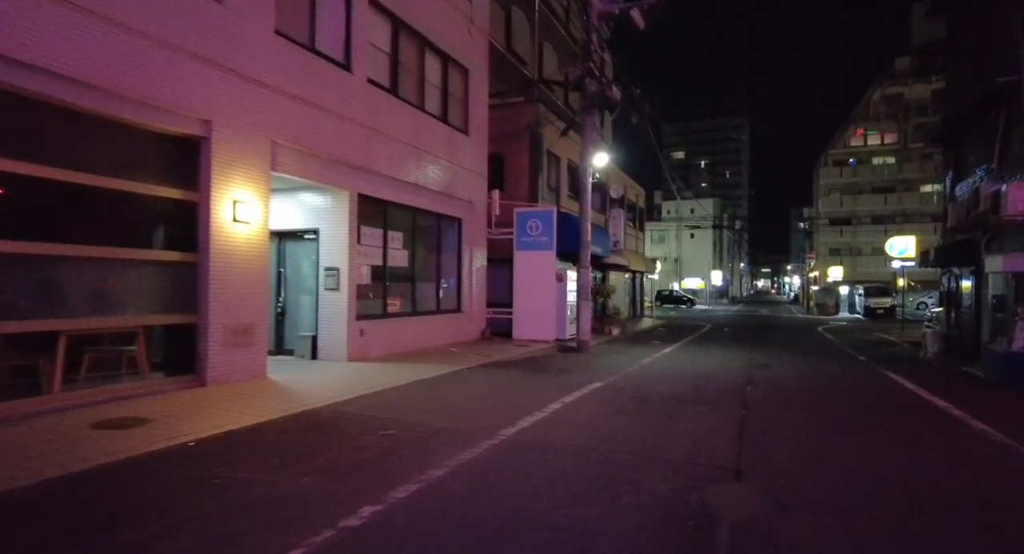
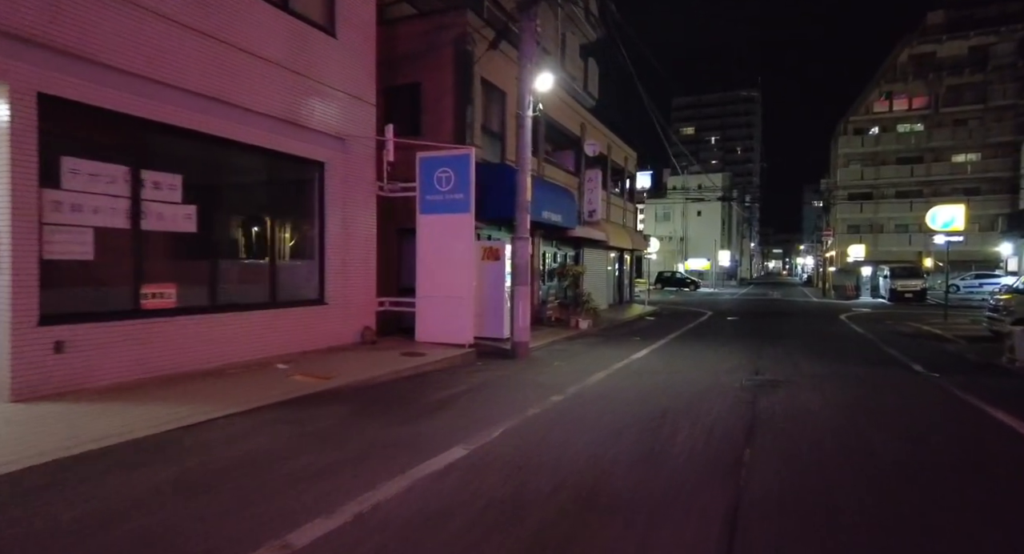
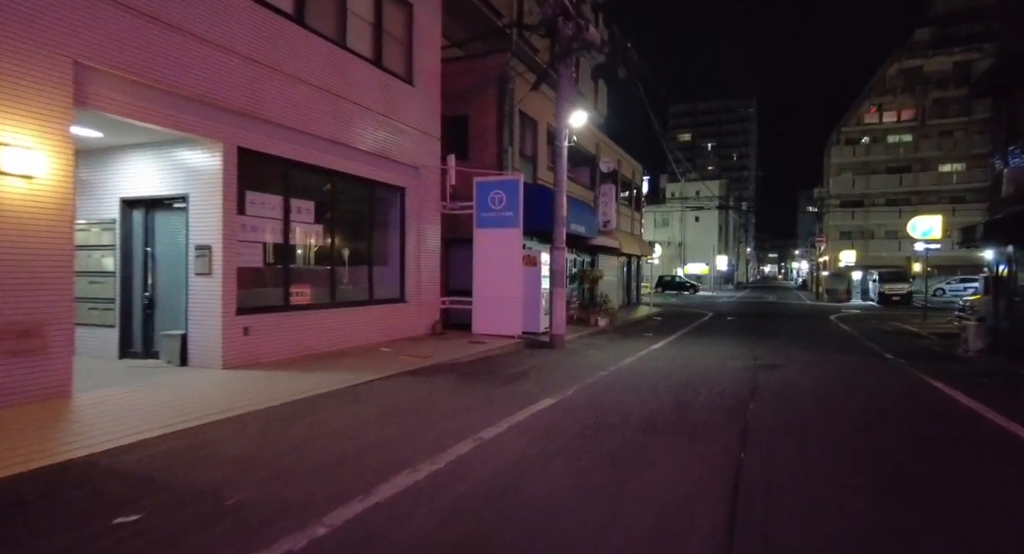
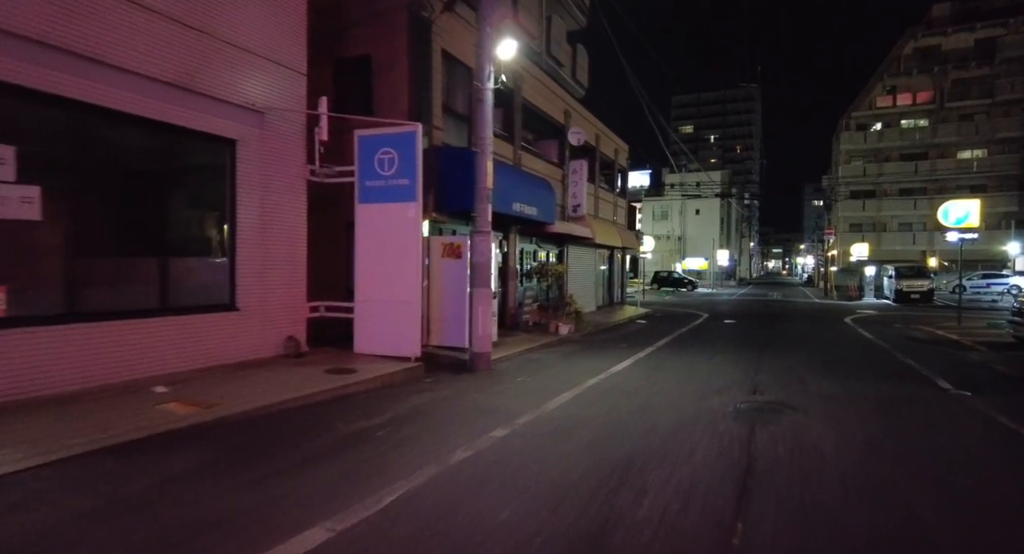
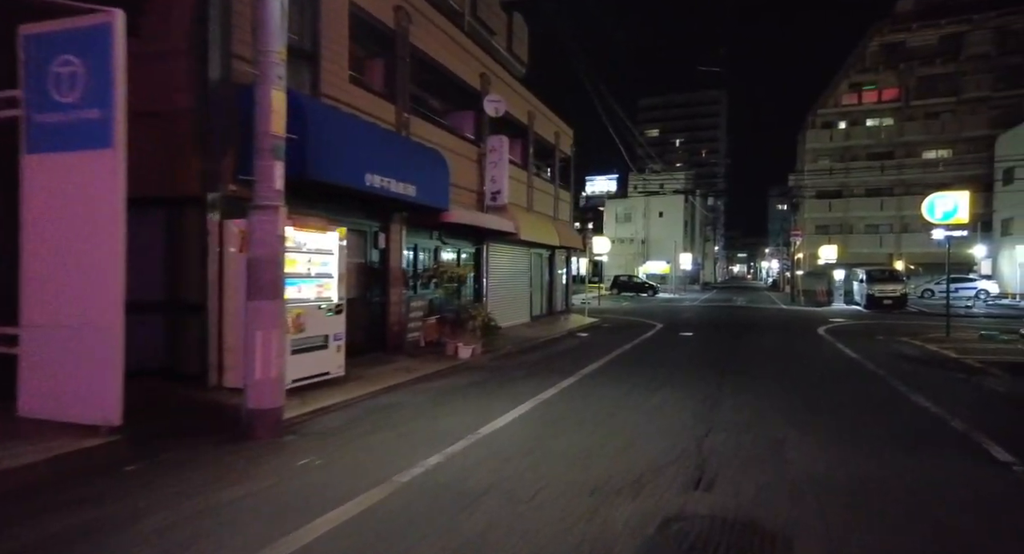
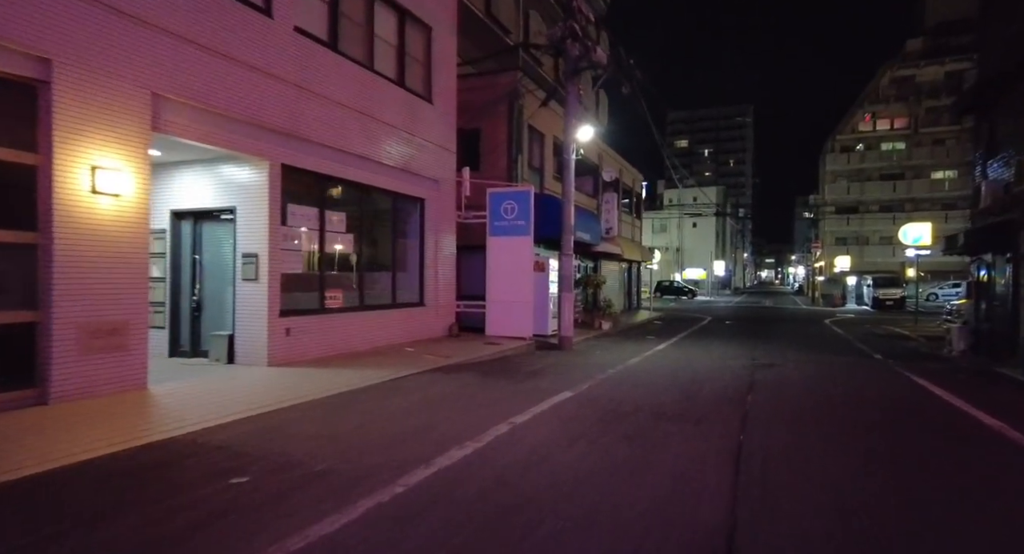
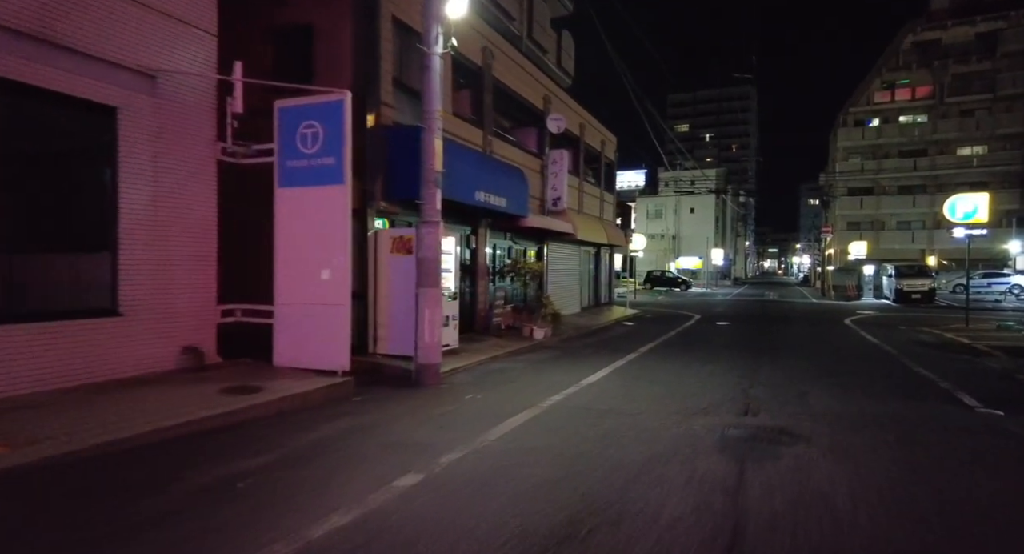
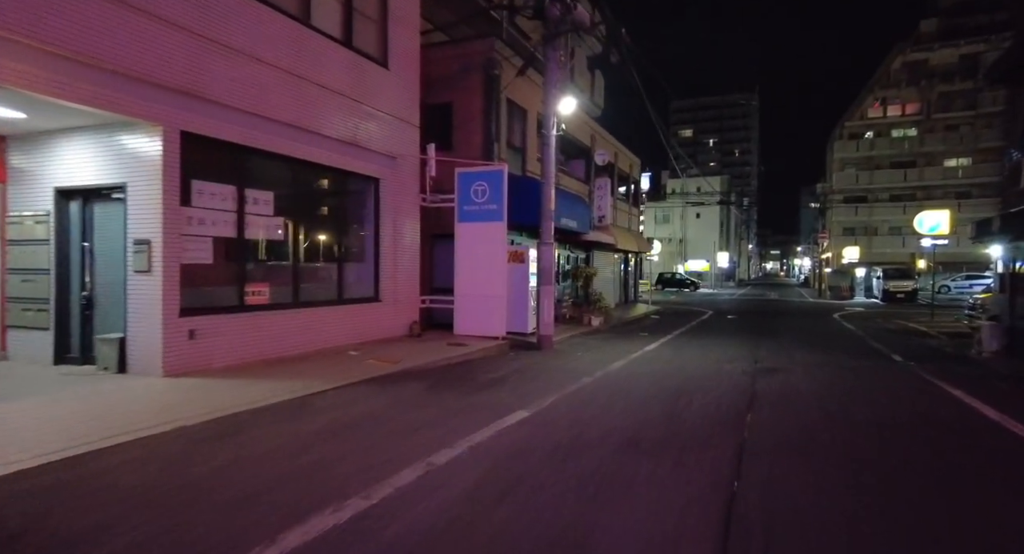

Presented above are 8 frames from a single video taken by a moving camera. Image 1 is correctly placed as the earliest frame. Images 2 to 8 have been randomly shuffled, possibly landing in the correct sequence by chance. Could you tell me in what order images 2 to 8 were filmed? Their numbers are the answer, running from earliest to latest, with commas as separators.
6, 3, 8, 2, 4, 7, 5
